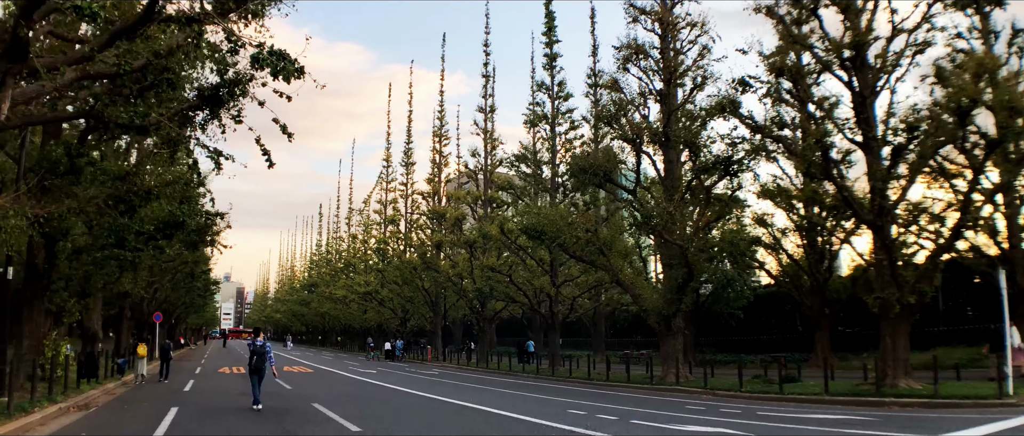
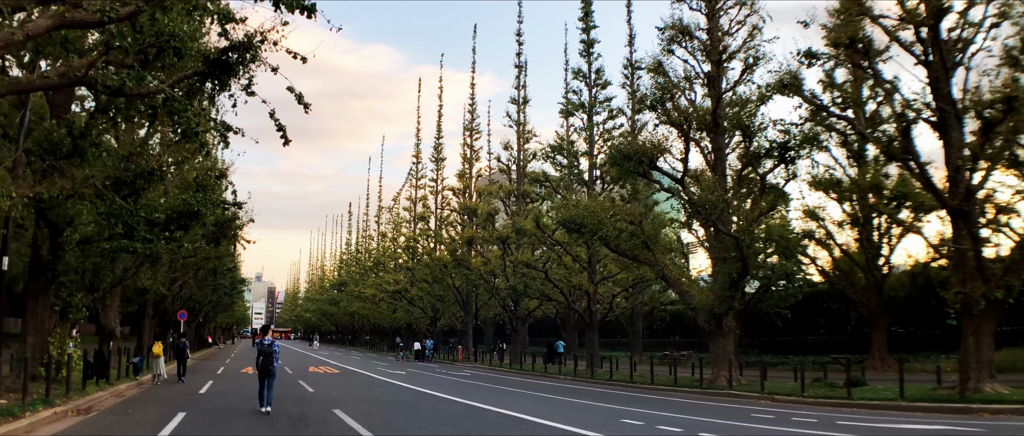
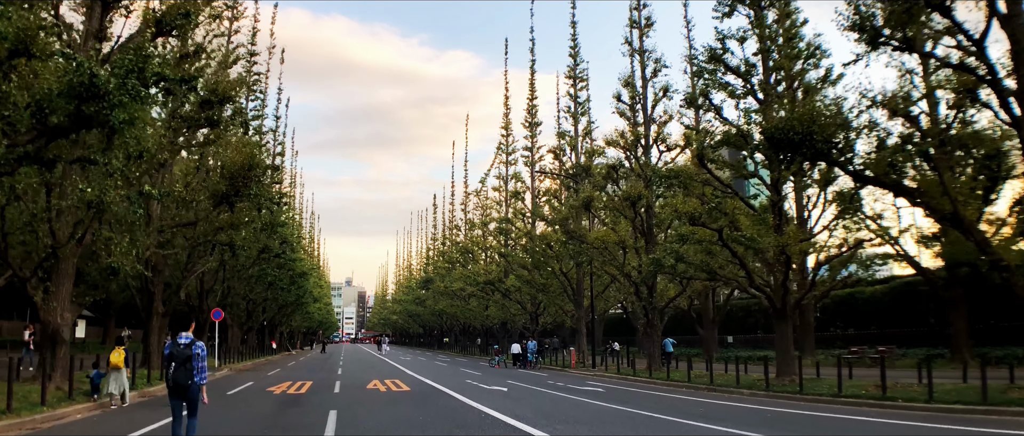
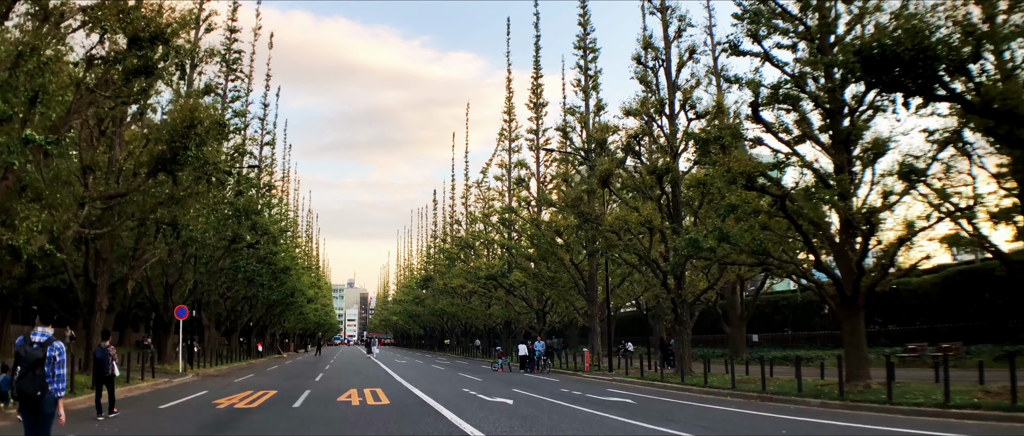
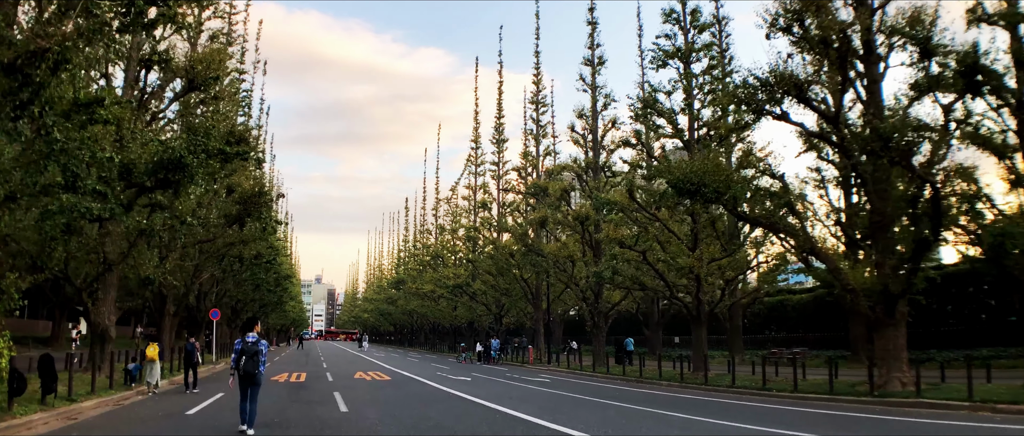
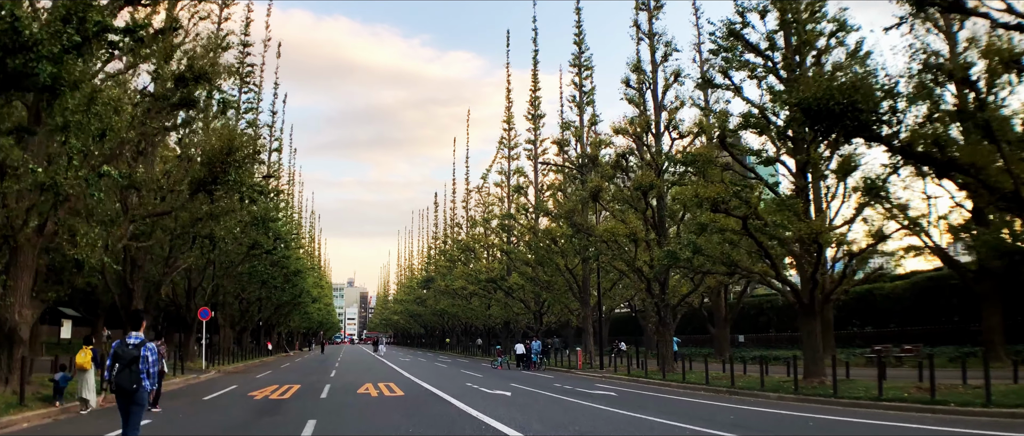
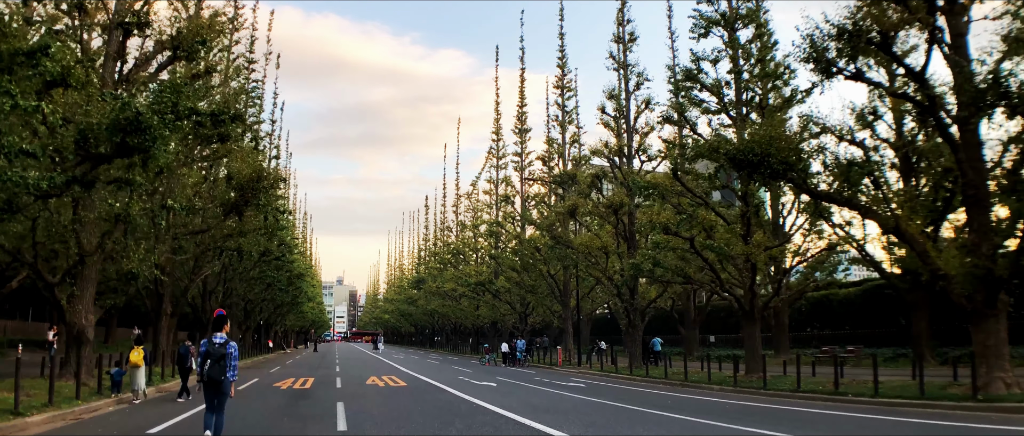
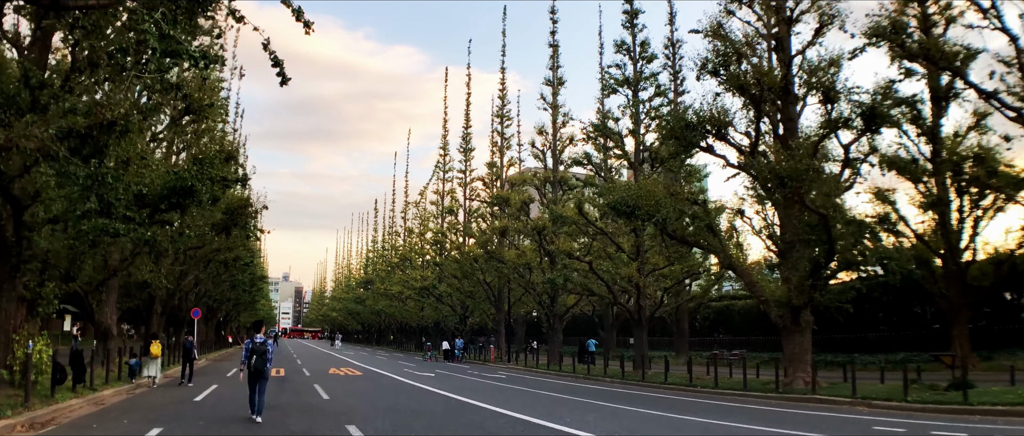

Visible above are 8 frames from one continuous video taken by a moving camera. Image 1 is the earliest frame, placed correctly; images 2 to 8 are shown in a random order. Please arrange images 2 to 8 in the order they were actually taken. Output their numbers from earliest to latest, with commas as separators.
2, 8, 5, 7, 3, 6, 4
